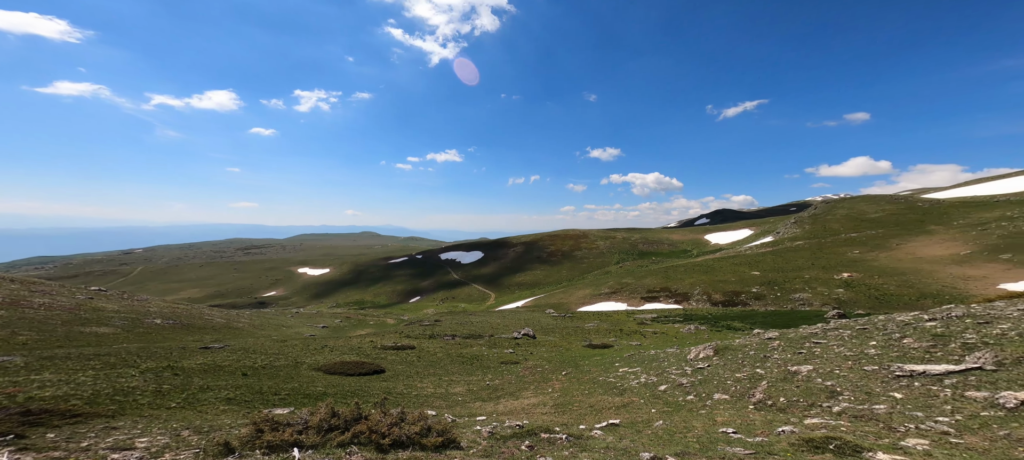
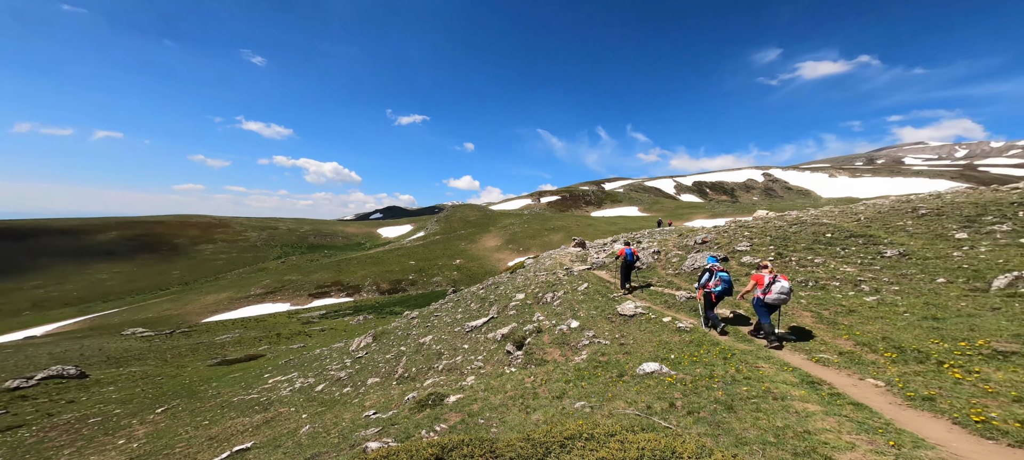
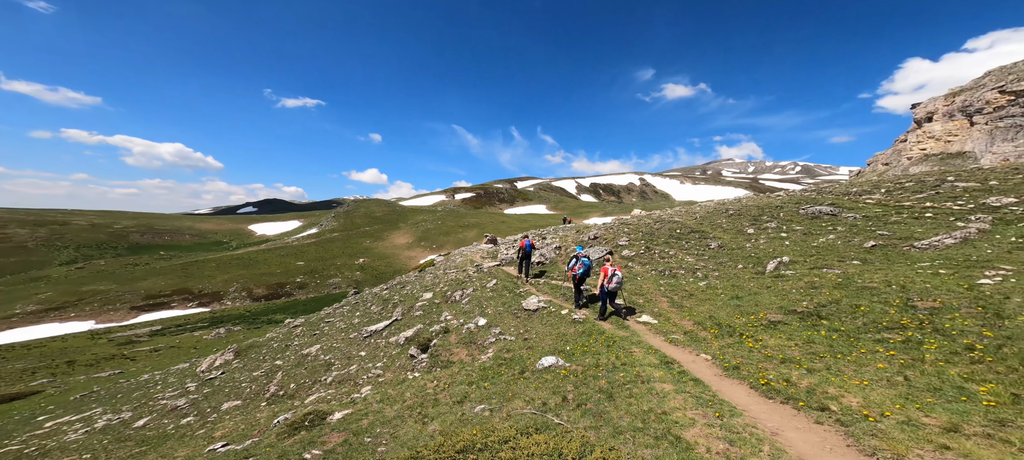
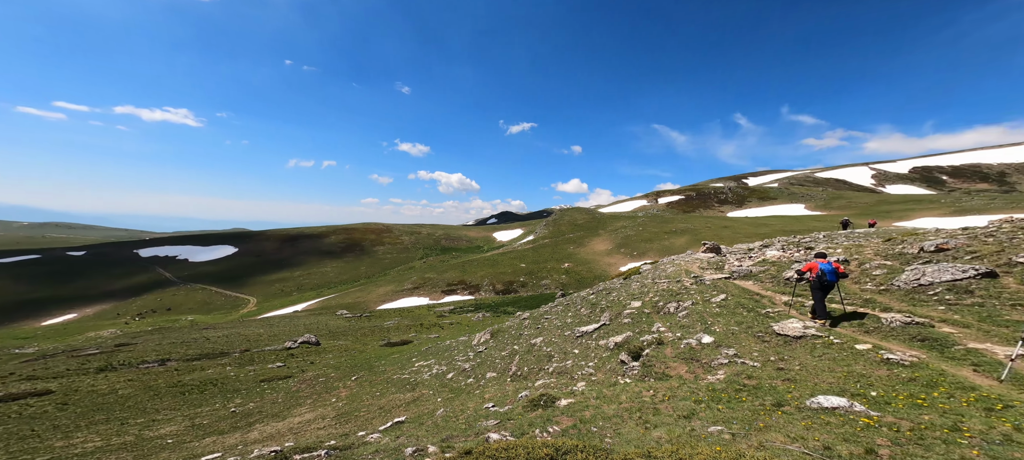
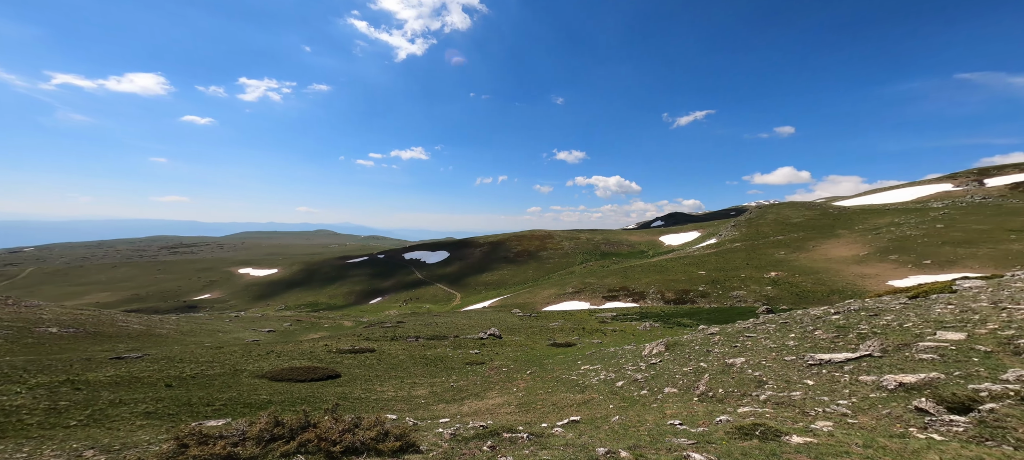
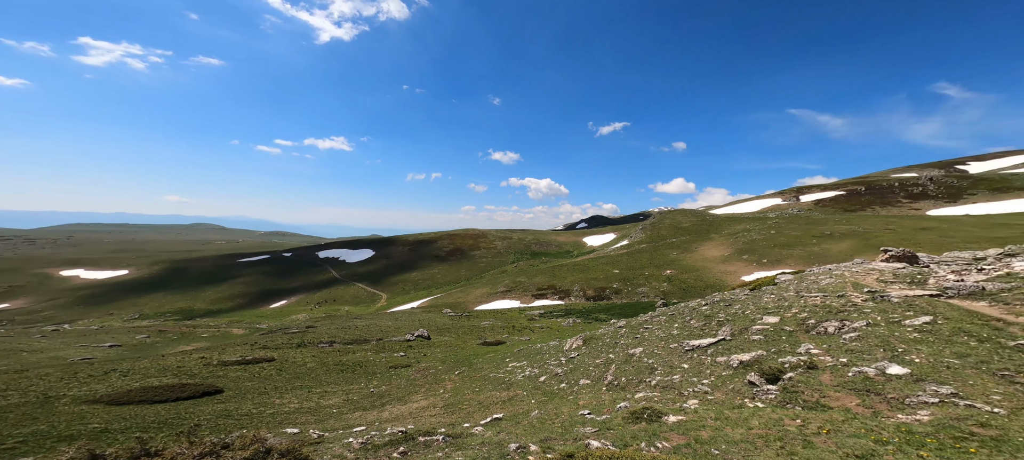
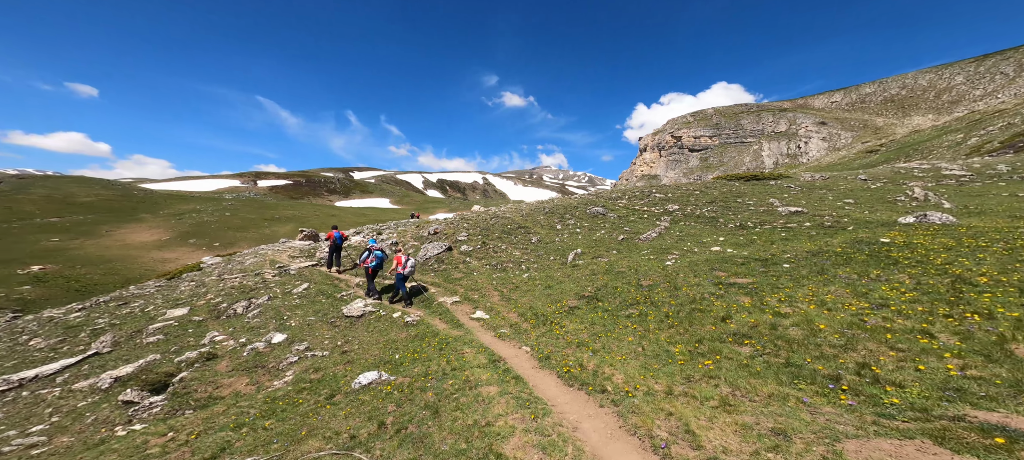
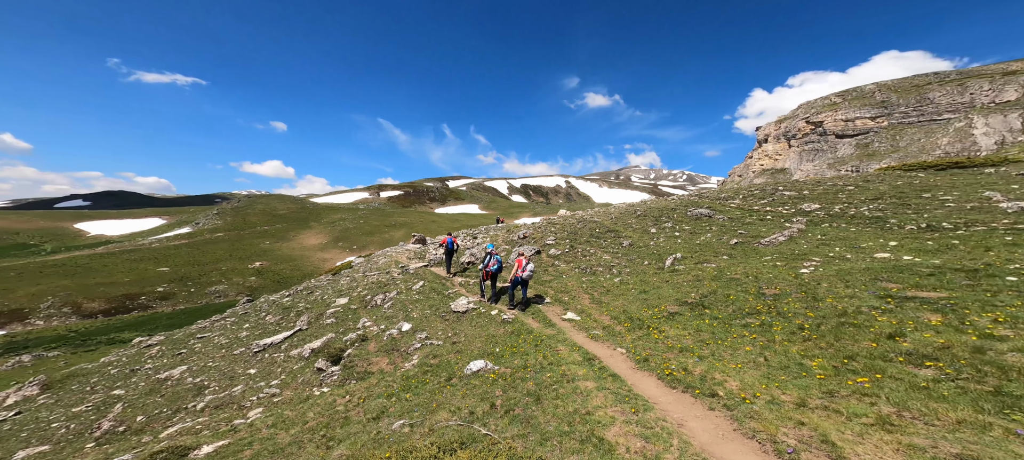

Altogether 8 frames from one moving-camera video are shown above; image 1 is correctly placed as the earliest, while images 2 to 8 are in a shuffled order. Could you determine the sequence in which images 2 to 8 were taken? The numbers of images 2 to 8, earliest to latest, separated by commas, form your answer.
5, 6, 4, 2, 3, 8, 7
